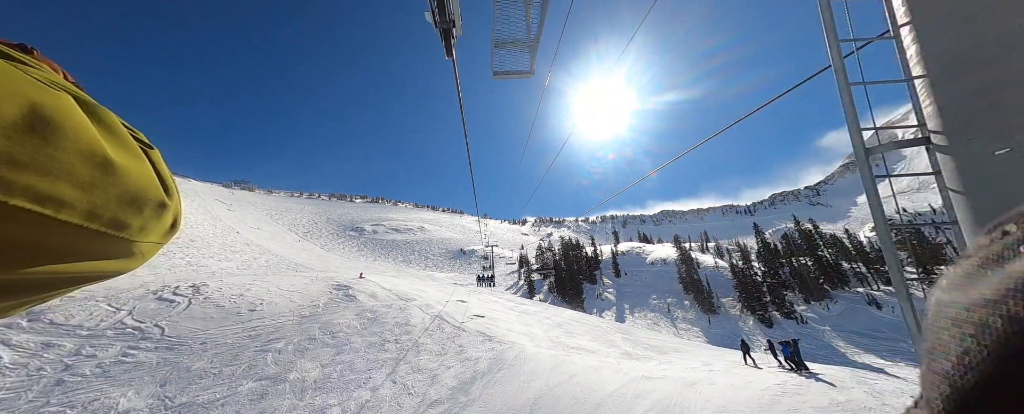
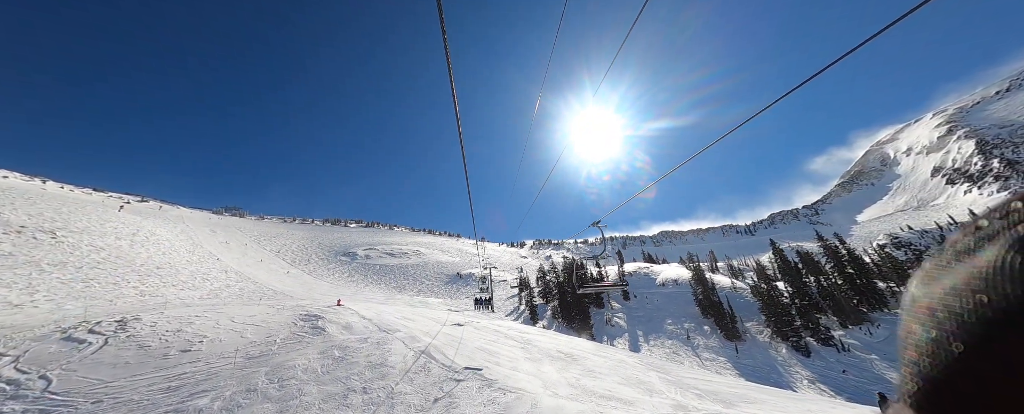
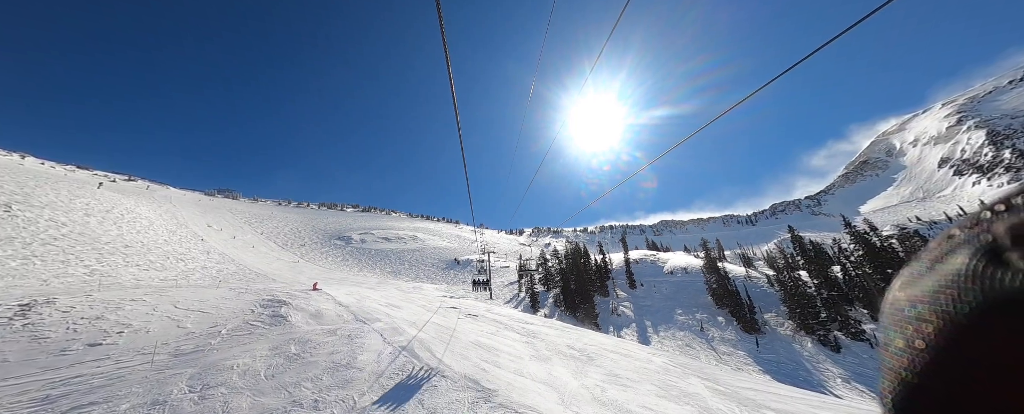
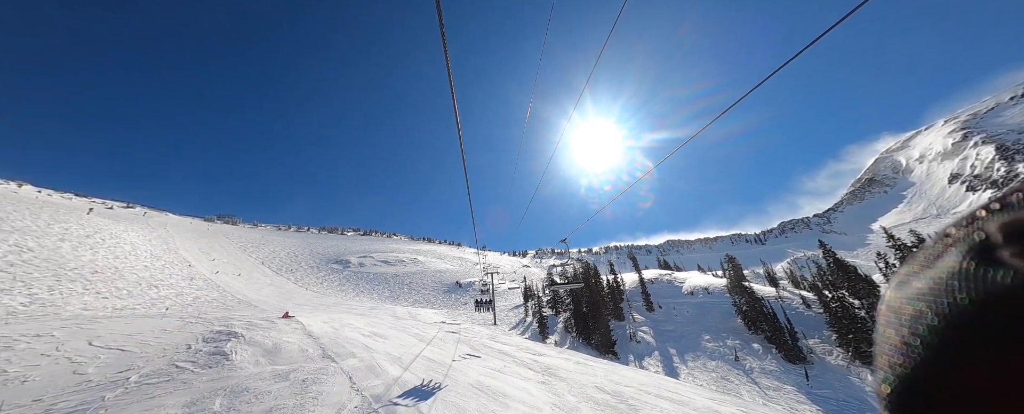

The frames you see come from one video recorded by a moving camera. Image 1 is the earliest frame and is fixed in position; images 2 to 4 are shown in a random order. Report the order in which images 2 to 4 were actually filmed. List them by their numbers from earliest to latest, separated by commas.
2, 3, 4
